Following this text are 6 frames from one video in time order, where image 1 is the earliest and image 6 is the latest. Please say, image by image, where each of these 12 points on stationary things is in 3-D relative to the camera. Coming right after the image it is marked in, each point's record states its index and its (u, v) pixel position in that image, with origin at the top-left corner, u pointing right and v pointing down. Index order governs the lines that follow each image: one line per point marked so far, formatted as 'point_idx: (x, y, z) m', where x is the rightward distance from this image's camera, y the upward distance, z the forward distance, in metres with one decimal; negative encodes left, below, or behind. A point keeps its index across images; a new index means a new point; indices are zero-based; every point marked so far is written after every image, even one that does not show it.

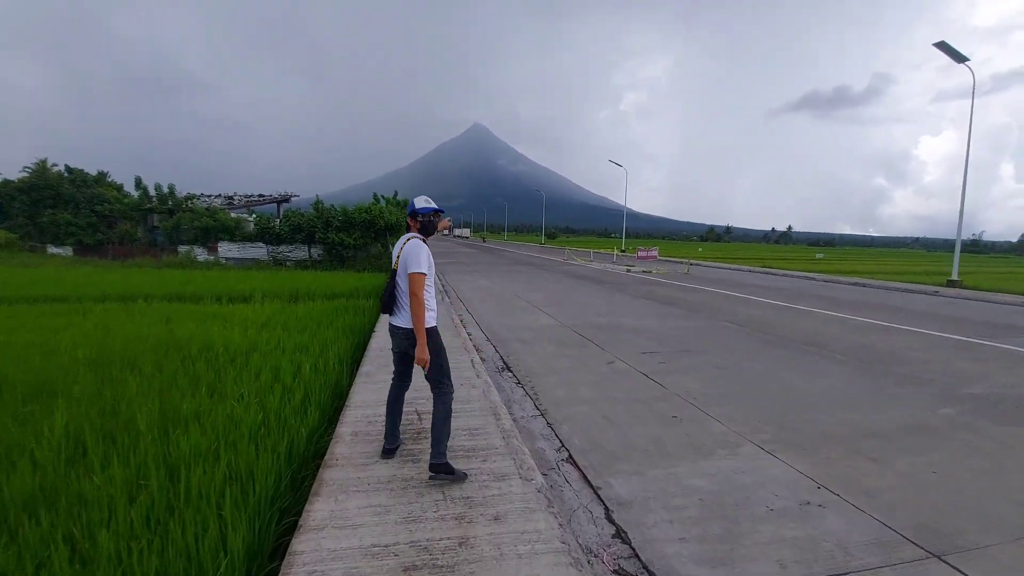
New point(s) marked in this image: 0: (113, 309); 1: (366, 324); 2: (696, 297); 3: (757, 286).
0: (-8.3, -0.4, +10.0) m
1: (-2.8, -0.6, +9.2) m
2: (+5.0, -0.2, +13.1) m
3: (+9.0, +0.1, +17.6) m
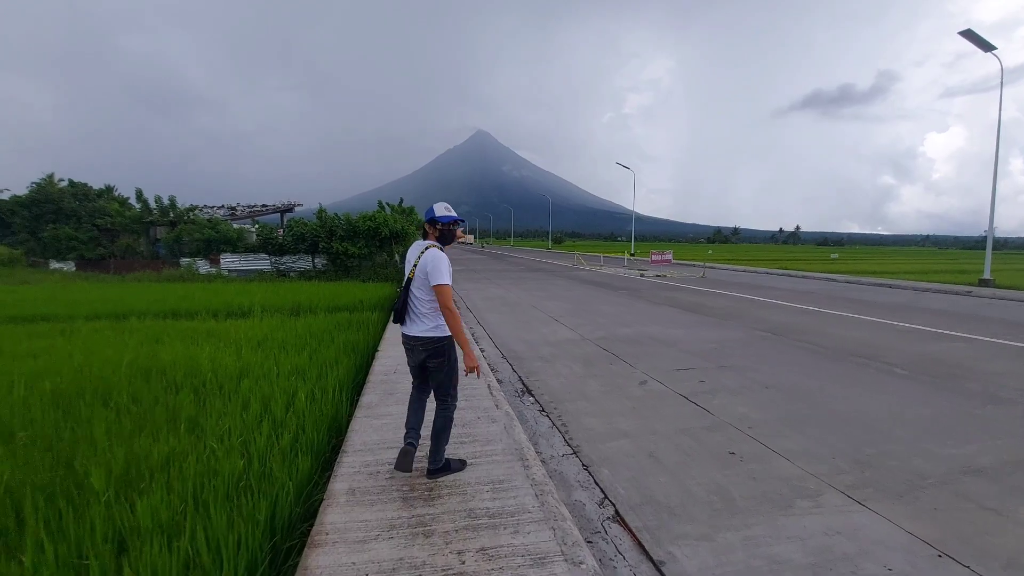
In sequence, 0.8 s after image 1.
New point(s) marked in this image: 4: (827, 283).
0: (-8.0, -0.8, +9.5) m
1: (-2.5, -0.8, +8.5) m
2: (+5.3, -0.4, +12.4) m
3: (+9.3, 0.0, +16.8) m
4: (+12.3, +0.2, +18.9) m
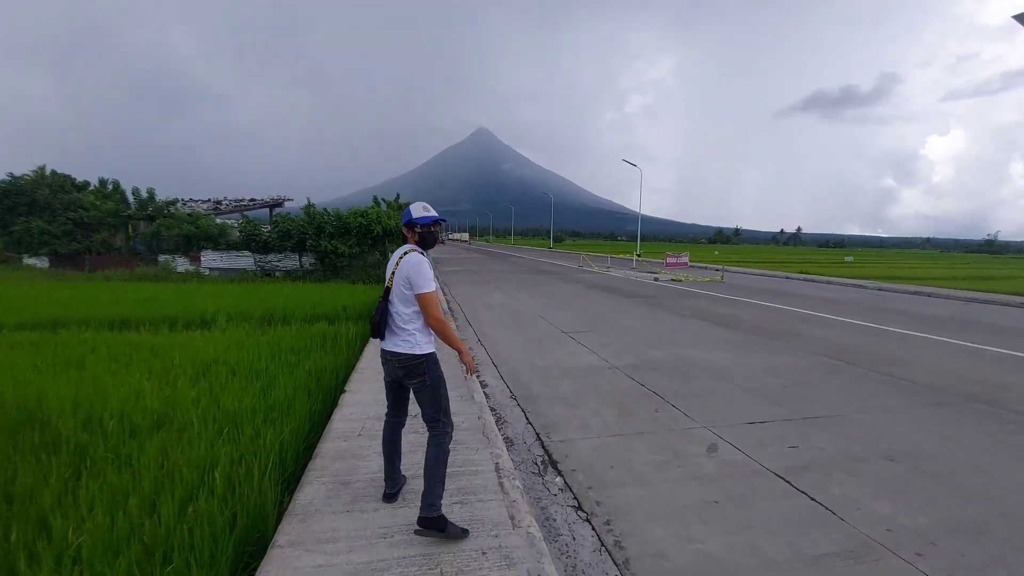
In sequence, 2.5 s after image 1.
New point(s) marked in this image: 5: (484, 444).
0: (-7.9, -0.9, +7.8) m
1: (-2.4, -1.0, +6.9) m
2: (+5.4, -0.6, +10.8) m
3: (+9.4, -0.3, +15.2) m
4: (+12.5, -0.1, +17.3) m
5: (-0.2, -1.1, +3.6) m
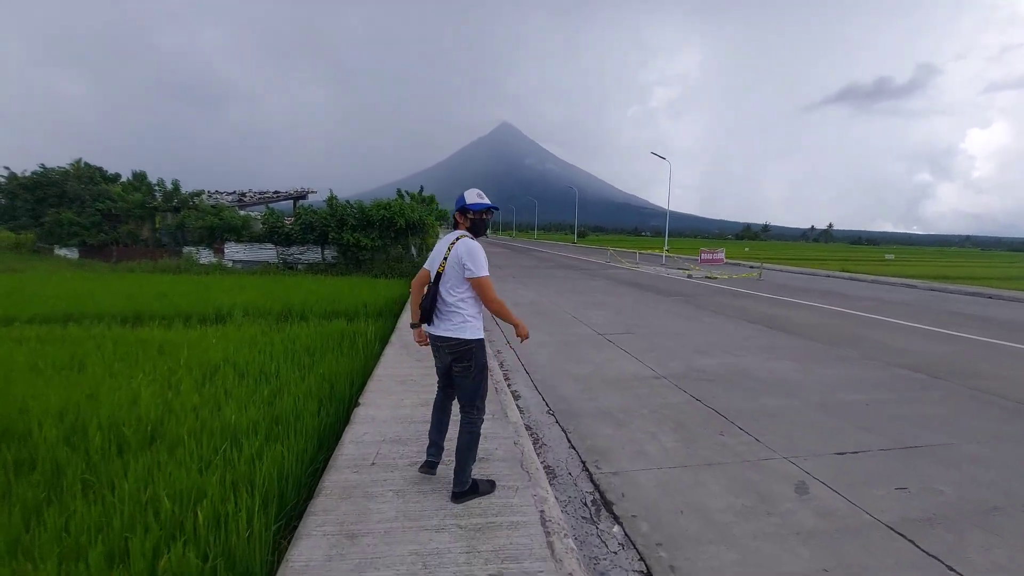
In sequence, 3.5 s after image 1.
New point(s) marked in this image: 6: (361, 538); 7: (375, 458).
0: (-7.4, -0.8, +7.5) m
1: (-2.0, -0.9, +6.3) m
2: (+6.0, -0.6, +9.9) m
3: (+10.2, -0.3, +14.1) m
4: (+13.3, -0.1, +16.0) m
5: (+0.1, -1.2, +2.9) m
6: (-0.7, -1.2, +2.4) m
7: (-0.9, -1.1, +3.2) m
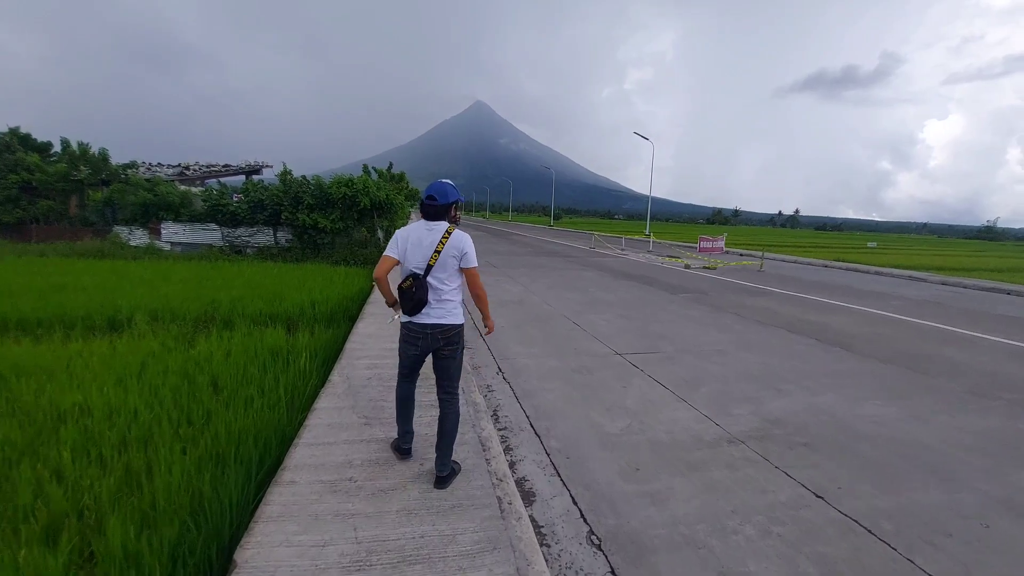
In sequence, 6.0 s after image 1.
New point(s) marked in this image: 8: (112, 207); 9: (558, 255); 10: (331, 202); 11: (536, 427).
0: (-7.5, -0.8, +5.1) m
1: (-2.0, -1.0, +4.3) m
2: (+5.8, -0.6, +8.2) m
3: (+9.7, -0.1, +12.7) m
4: (+12.8, +0.1, +14.8) m
5: (+0.2, -1.4, +1.0) m
6: (-0.5, -1.5, +0.4) m
7: (-0.7, -1.3, +1.2) m
8: (-16.1, +3.3, +19.5) m
9: (+1.9, +1.3, +19.7) m
10: (-6.7, +3.2, +18.0) m
11: (+0.2, -1.1, +3.8) m
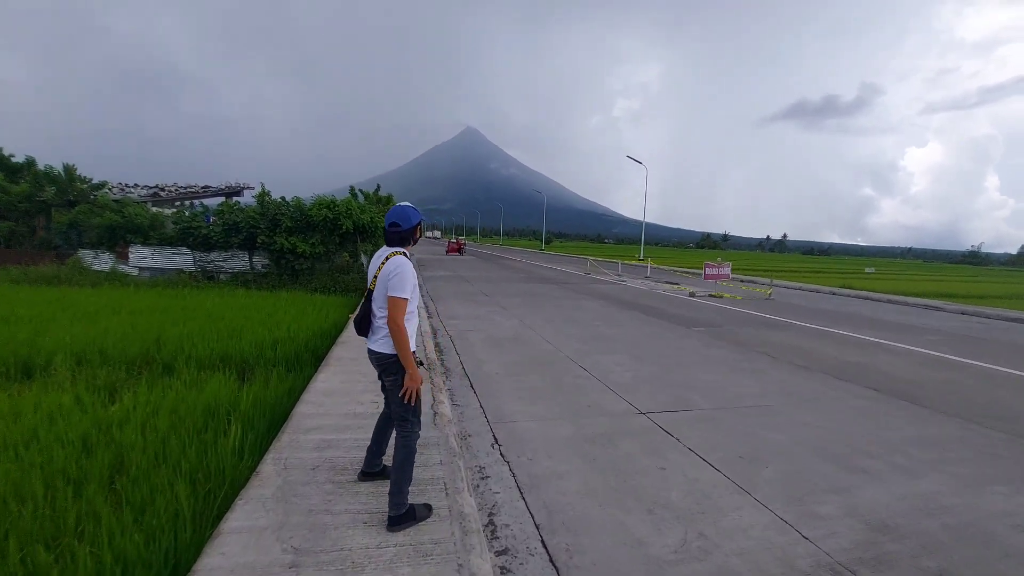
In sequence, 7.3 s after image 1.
0: (-7.5, -1.2, +3.8) m
1: (-2.0, -1.4, +3.1) m
2: (+5.7, -1.1, +7.2) m
3: (+9.6, -0.9, +11.7) m
4: (+12.6, -0.8, +13.9) m
5: (+0.3, -1.6, -0.2) m
6: (-0.5, -1.6, -0.8) m
7: (-0.7, -1.5, 0.0) m
8: (-16.4, +2.2, +18.2) m
9: (+1.6, +0.2, +18.6) m
10: (-7.0, +2.2, +16.9) m
11: (+0.2, -1.4, +2.7) m
